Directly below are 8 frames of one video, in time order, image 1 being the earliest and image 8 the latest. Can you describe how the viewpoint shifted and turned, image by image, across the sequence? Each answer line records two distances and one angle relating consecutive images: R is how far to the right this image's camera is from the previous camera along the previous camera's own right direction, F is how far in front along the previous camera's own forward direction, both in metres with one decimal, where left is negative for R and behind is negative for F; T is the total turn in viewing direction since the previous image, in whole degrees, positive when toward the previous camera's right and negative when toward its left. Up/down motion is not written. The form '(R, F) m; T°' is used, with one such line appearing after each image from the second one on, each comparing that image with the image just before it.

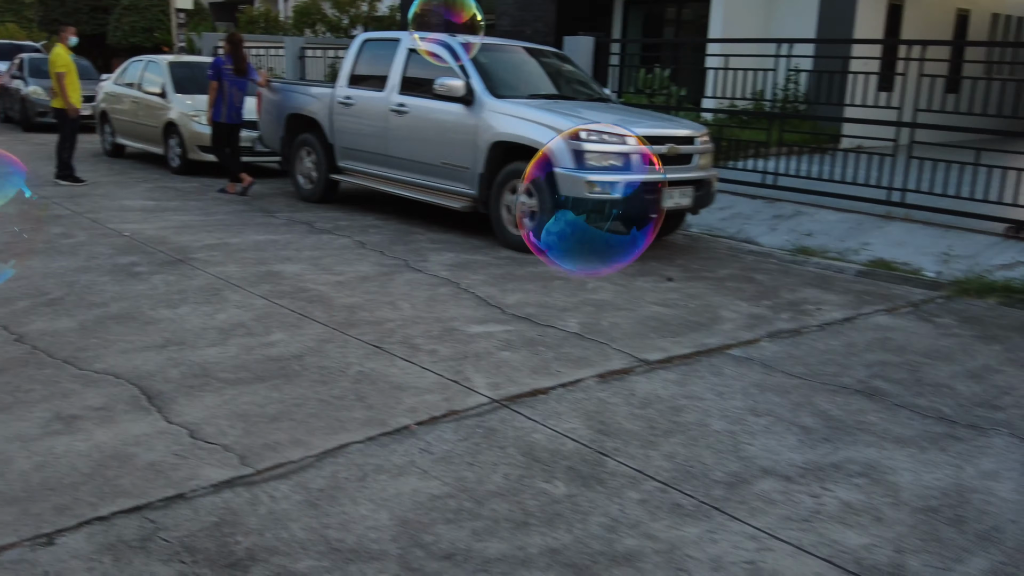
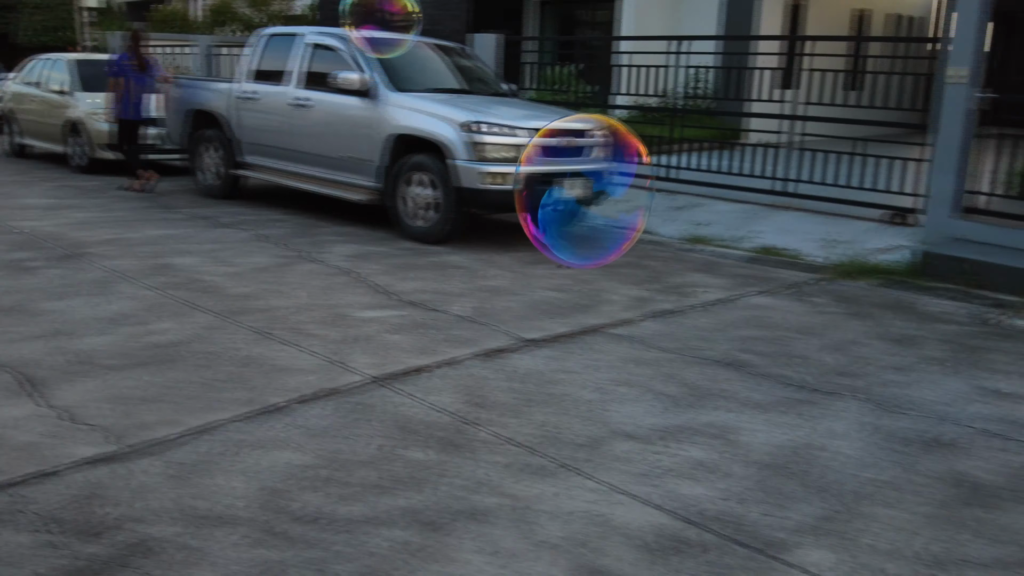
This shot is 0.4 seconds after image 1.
(+0.2, -0.1) m; +4°
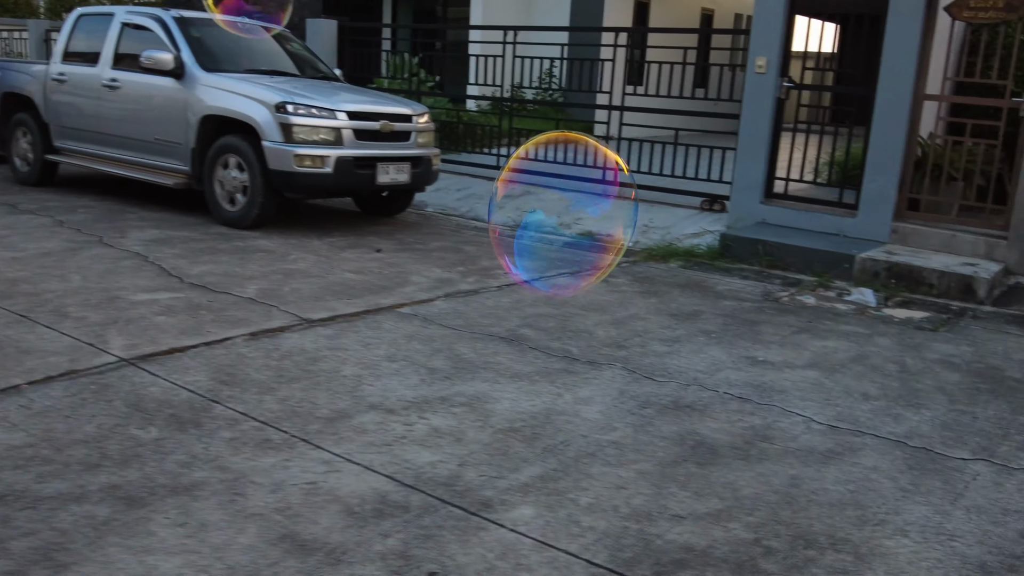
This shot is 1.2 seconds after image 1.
(+0.5, 0.0) m; +7°
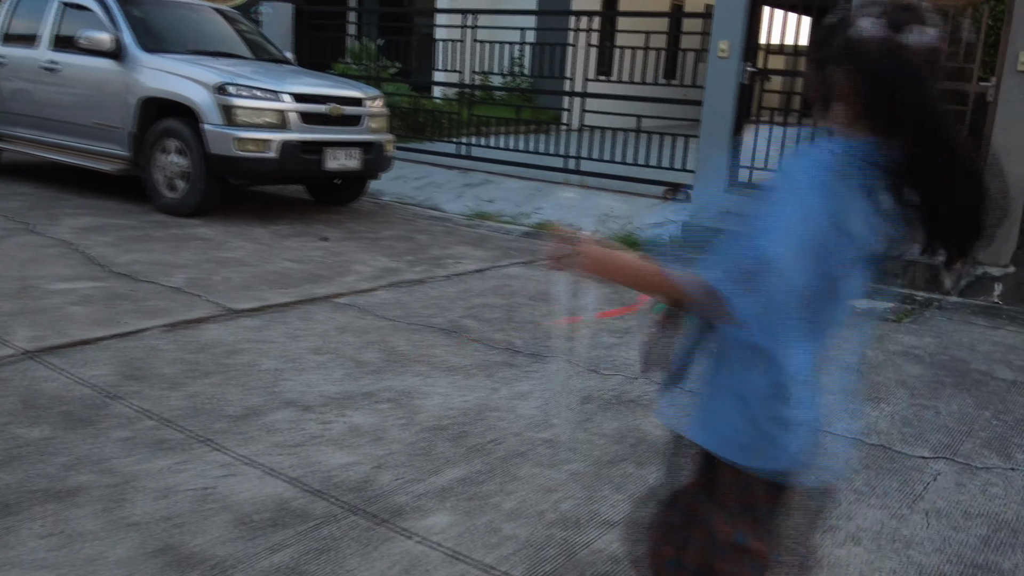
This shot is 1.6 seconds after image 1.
(+0.2, +0.3) m; +1°
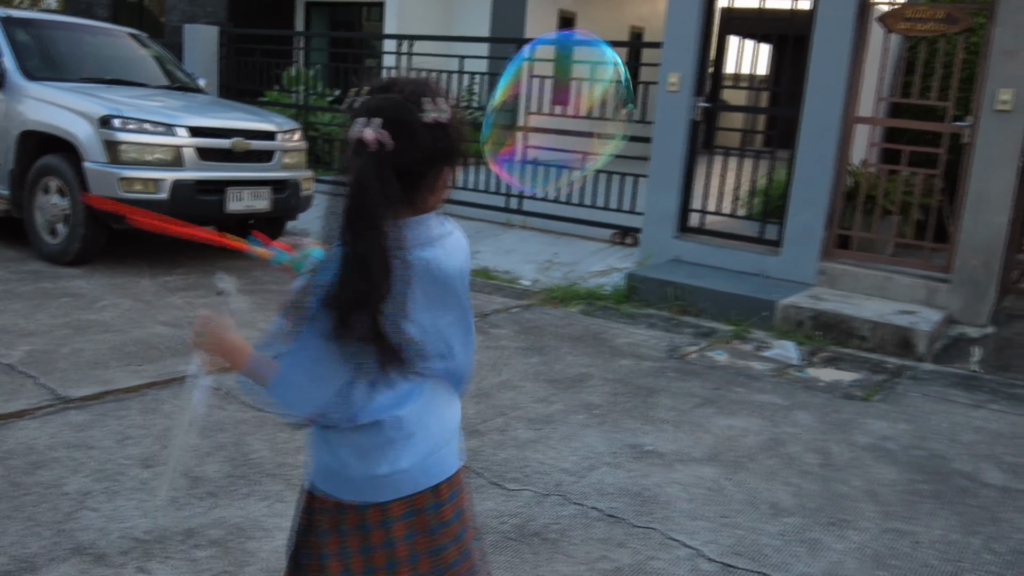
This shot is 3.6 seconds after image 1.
(+0.3, +0.8) m; +2°
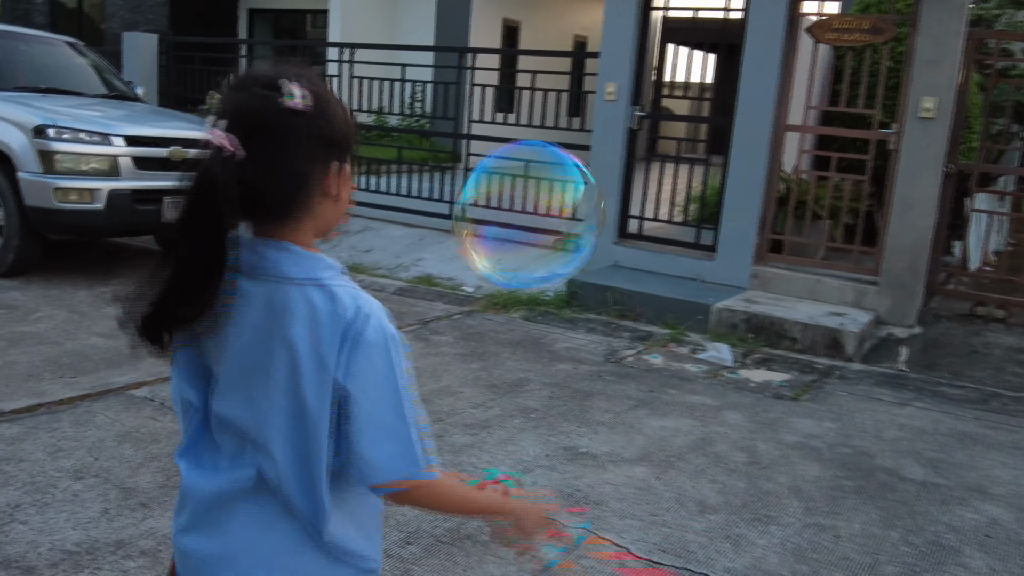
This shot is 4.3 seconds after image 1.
(+0.1, -0.1) m; +3°
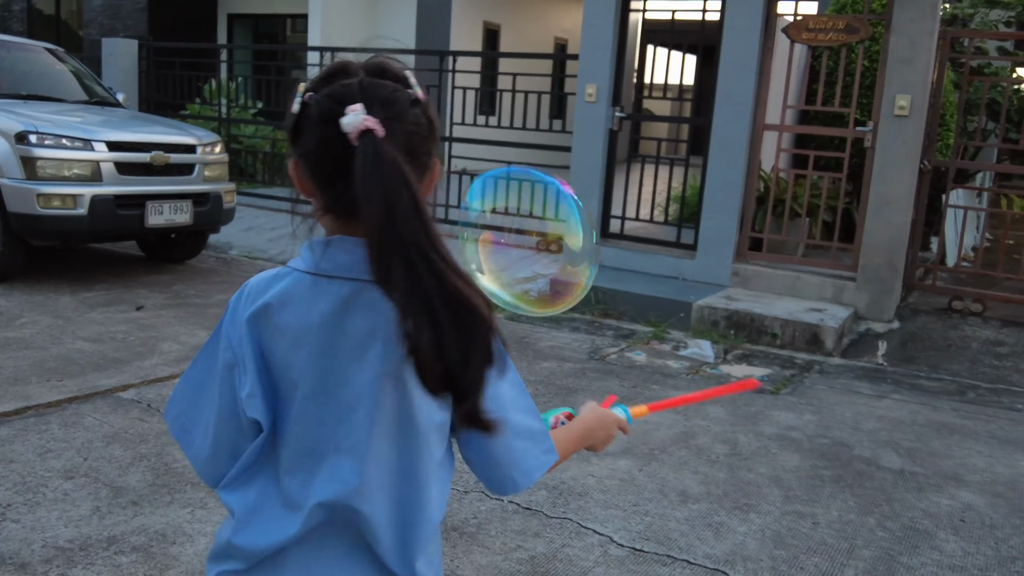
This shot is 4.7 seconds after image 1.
(0.0, -0.1) m; +1°
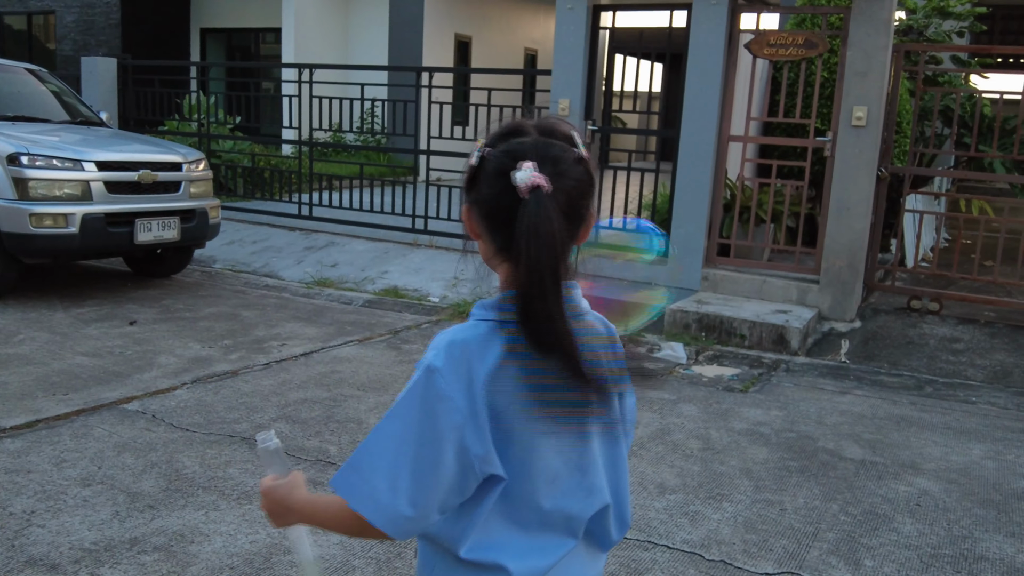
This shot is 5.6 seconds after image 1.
(-0.1, -0.3) m; +2°
